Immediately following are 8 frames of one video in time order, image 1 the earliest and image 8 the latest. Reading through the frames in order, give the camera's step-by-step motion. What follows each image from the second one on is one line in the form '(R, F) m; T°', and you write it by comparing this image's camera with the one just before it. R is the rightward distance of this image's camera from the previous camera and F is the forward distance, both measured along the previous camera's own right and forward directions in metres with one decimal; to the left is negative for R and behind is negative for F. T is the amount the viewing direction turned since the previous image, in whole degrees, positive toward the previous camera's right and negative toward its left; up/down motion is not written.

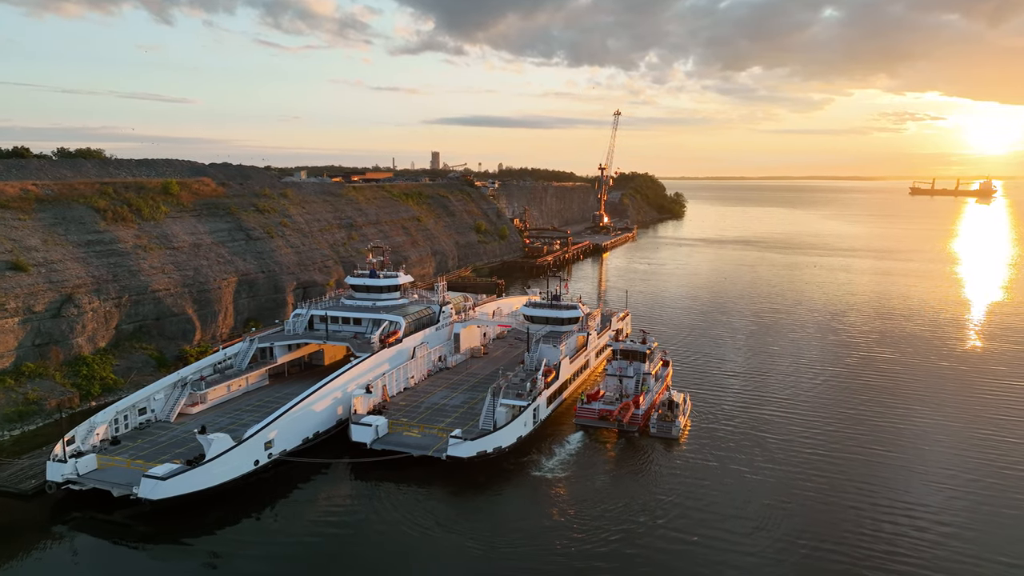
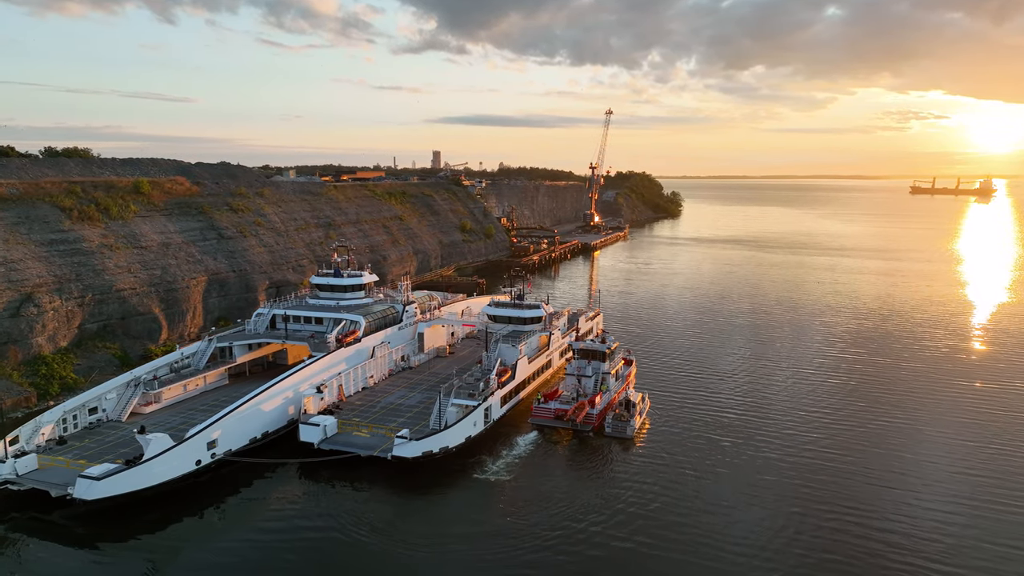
(+1.7, +0.1) m; 0°
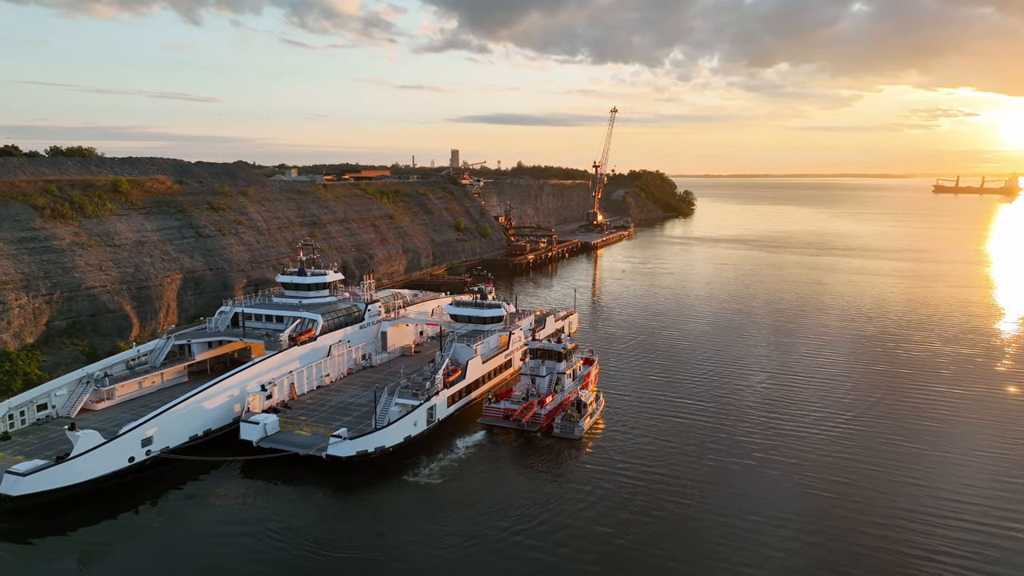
(+2.5, +0.2) m; -2°
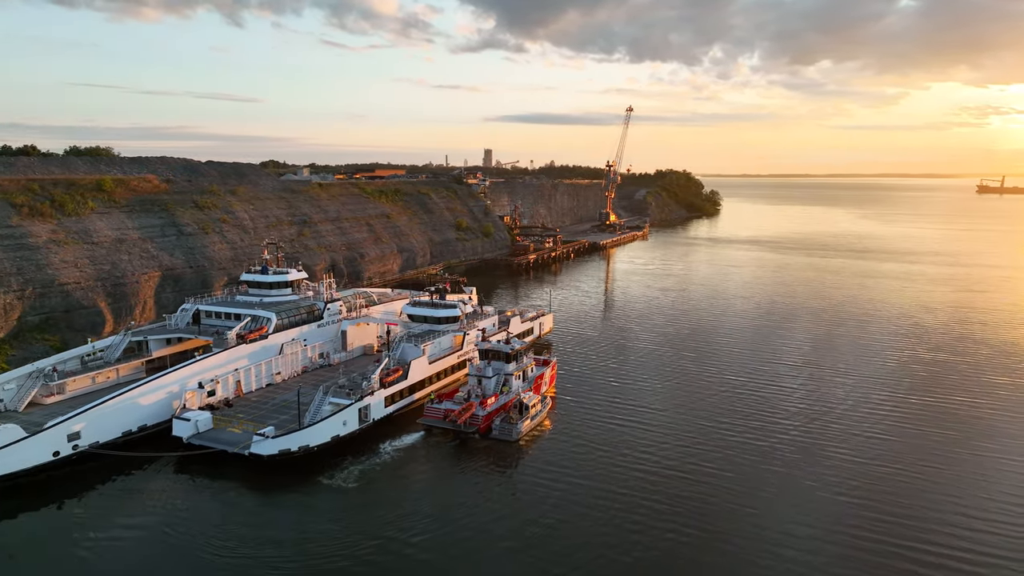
(+3.3, +0.3) m; -3°
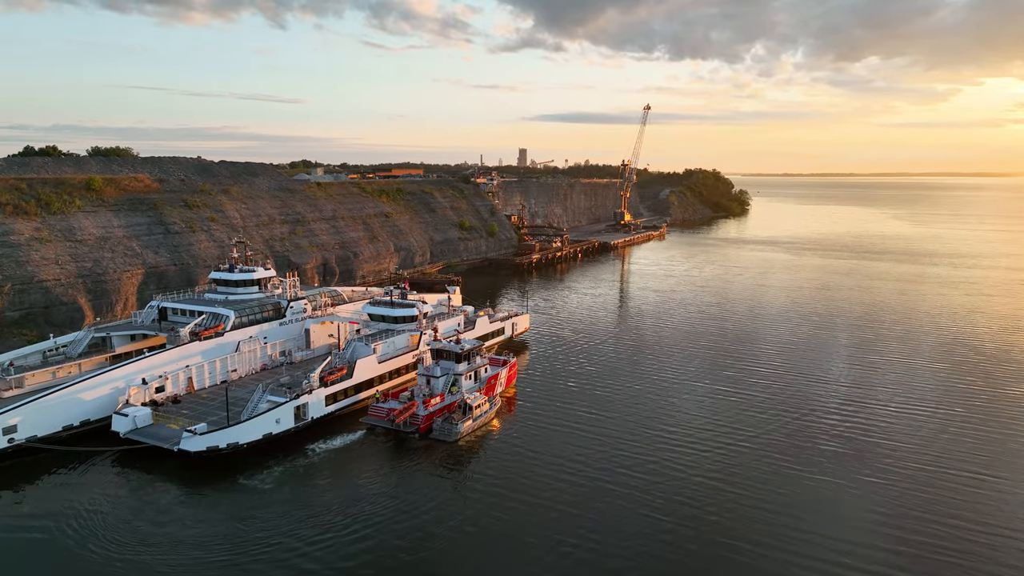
(+3.3, +0.4) m; -3°
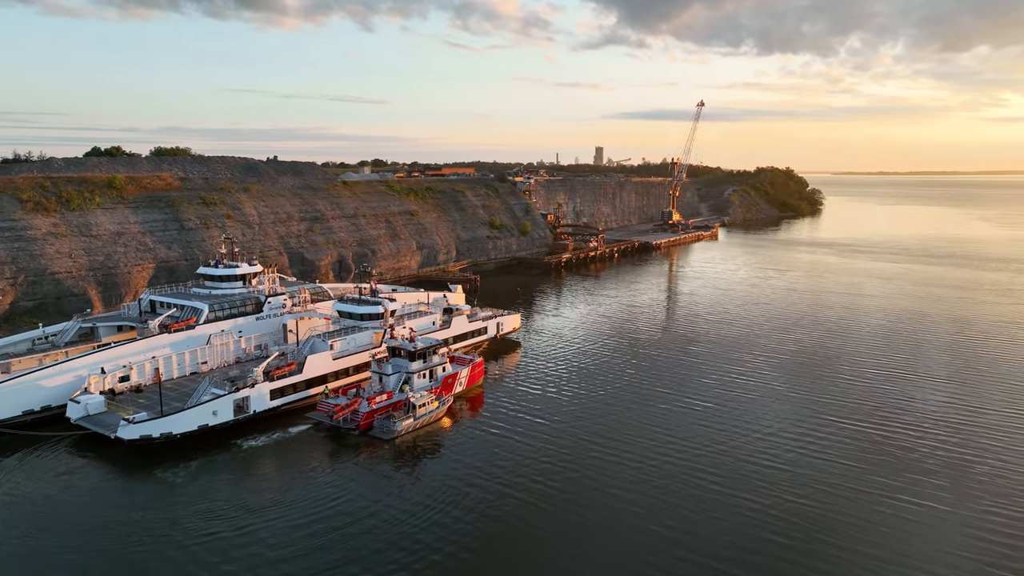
(+4.7, +0.7) m; -6°
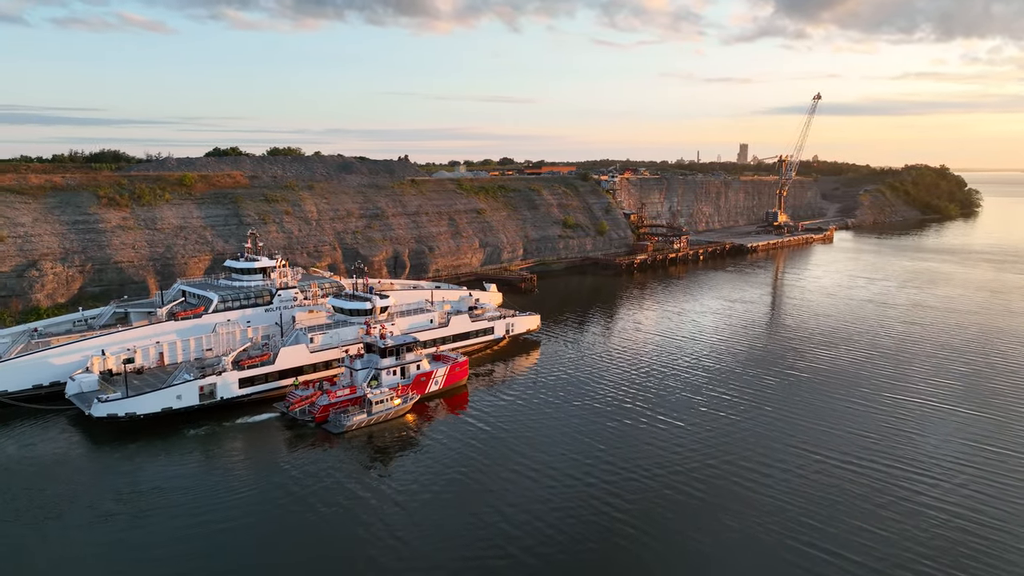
(+6.4, +1.3) m; -11°
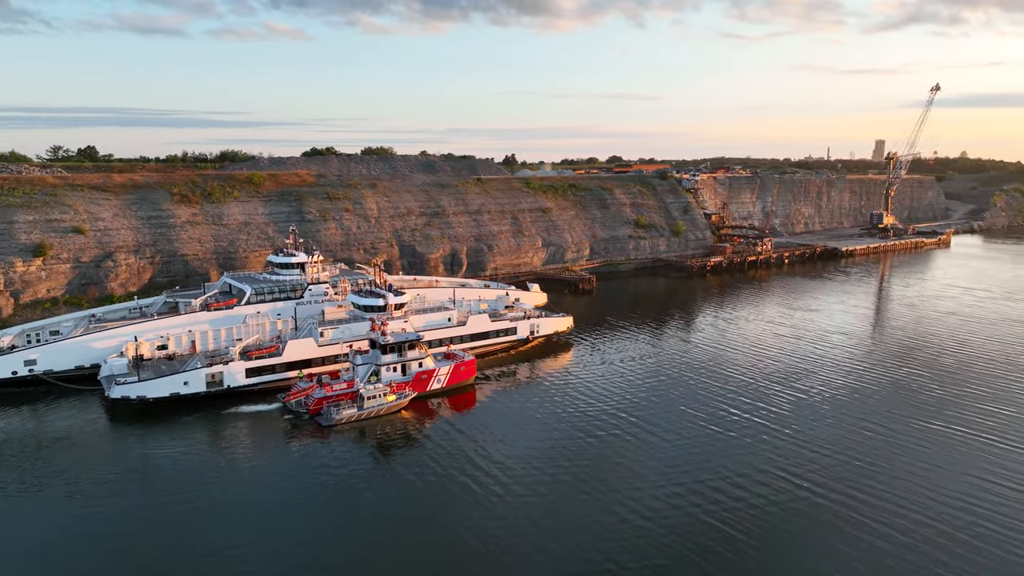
(+4.5, +0.9) m; -9°
